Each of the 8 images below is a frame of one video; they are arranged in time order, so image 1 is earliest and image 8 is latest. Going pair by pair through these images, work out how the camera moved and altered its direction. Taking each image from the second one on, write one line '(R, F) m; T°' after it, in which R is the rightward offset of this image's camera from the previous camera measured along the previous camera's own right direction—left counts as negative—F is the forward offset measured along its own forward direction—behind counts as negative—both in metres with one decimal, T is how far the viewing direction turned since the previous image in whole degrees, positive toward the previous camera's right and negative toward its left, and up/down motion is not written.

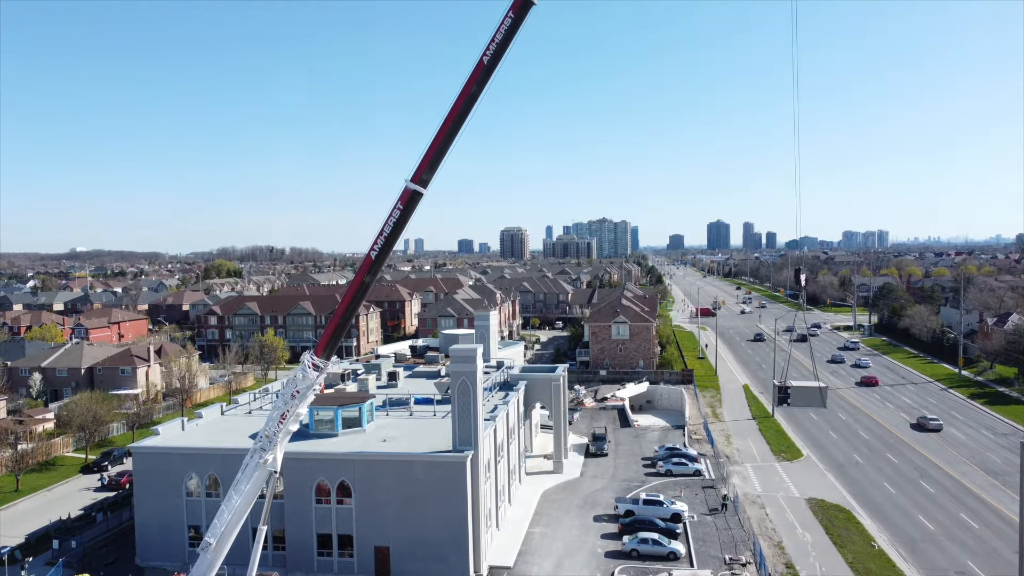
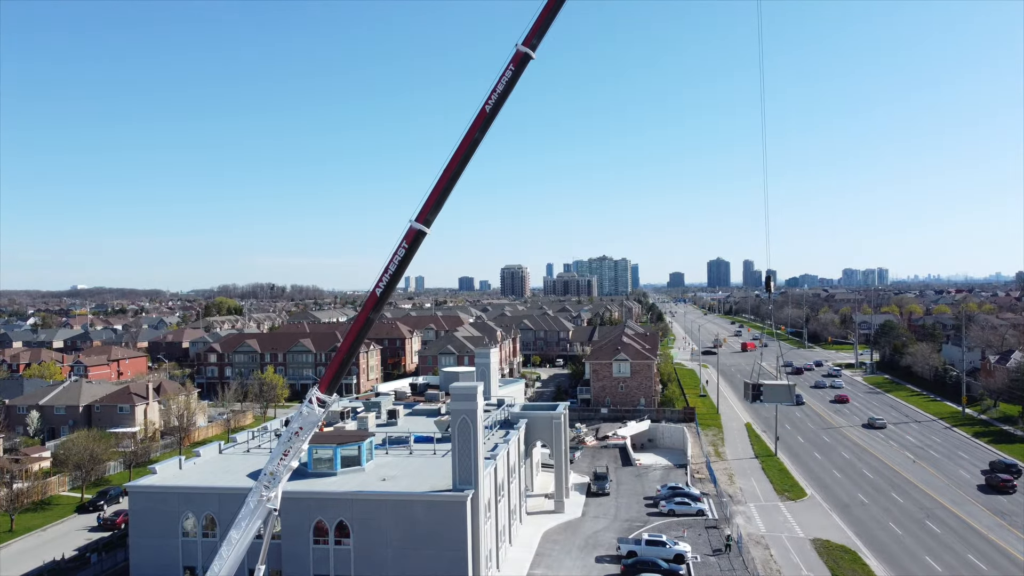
(0.0, -0.1) m; 0°
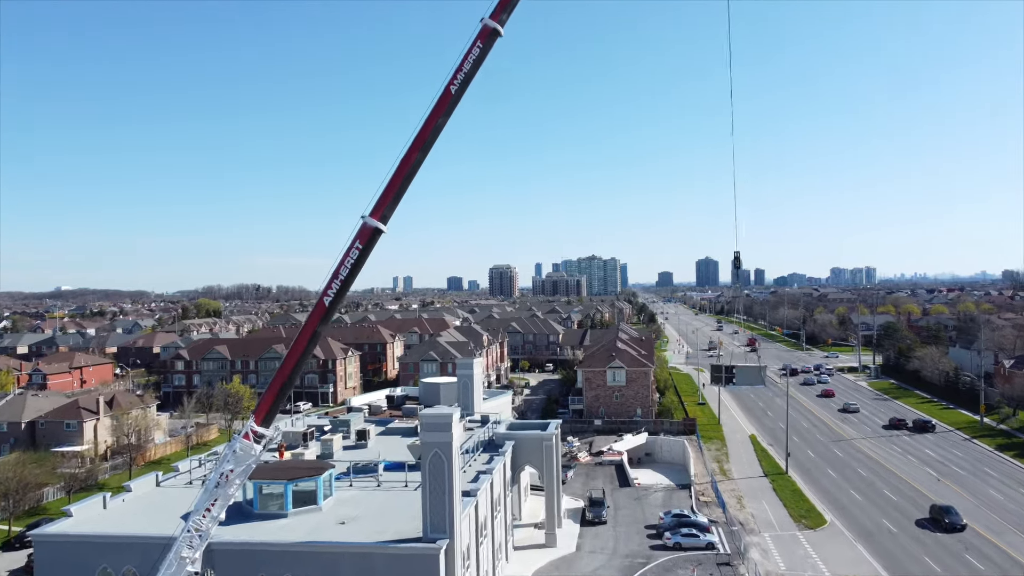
(+0.2, +2.7) m; +1°
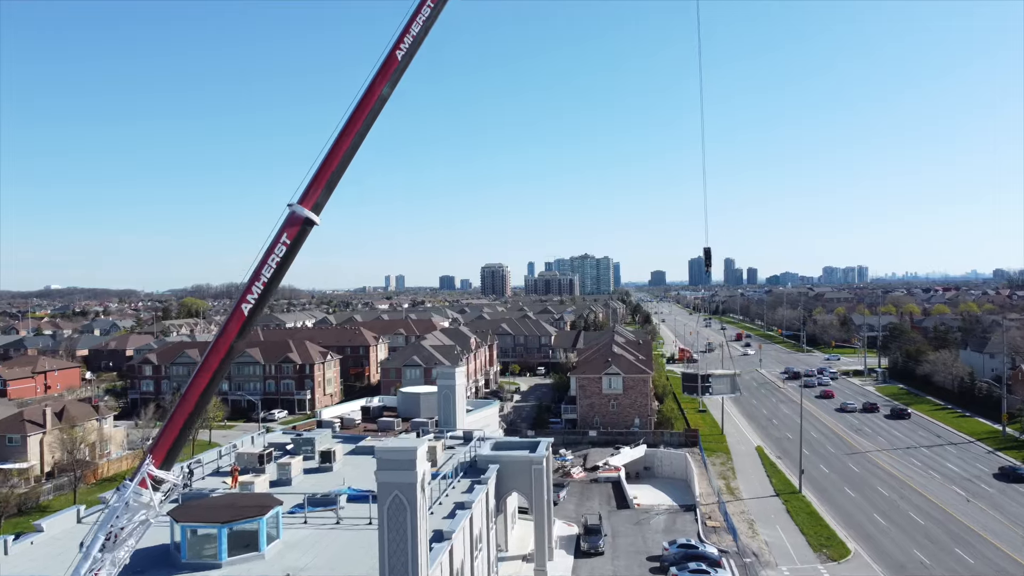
(+0.2, +2.6) m; +1°
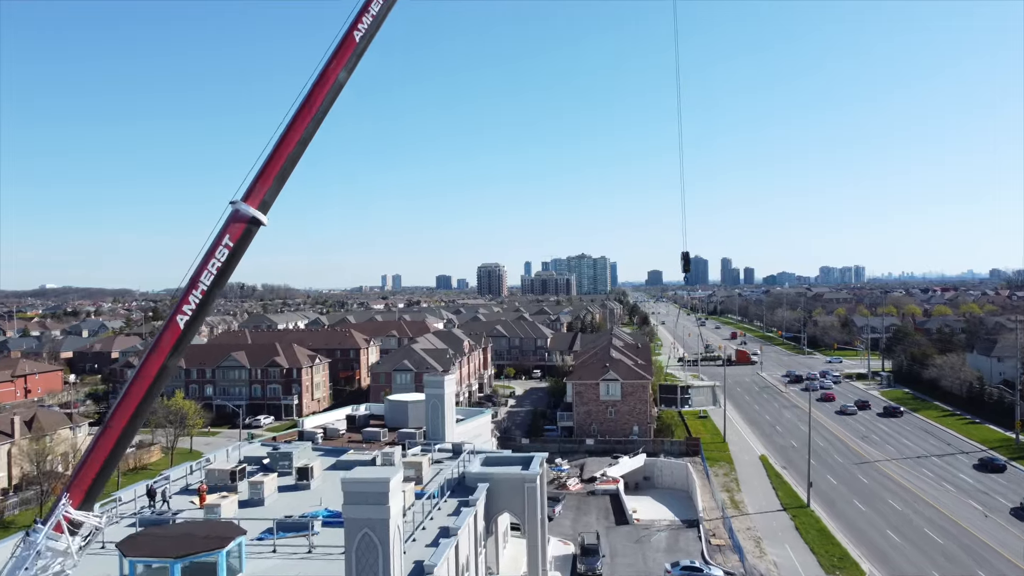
(+0.2, +1.3) m; 0°
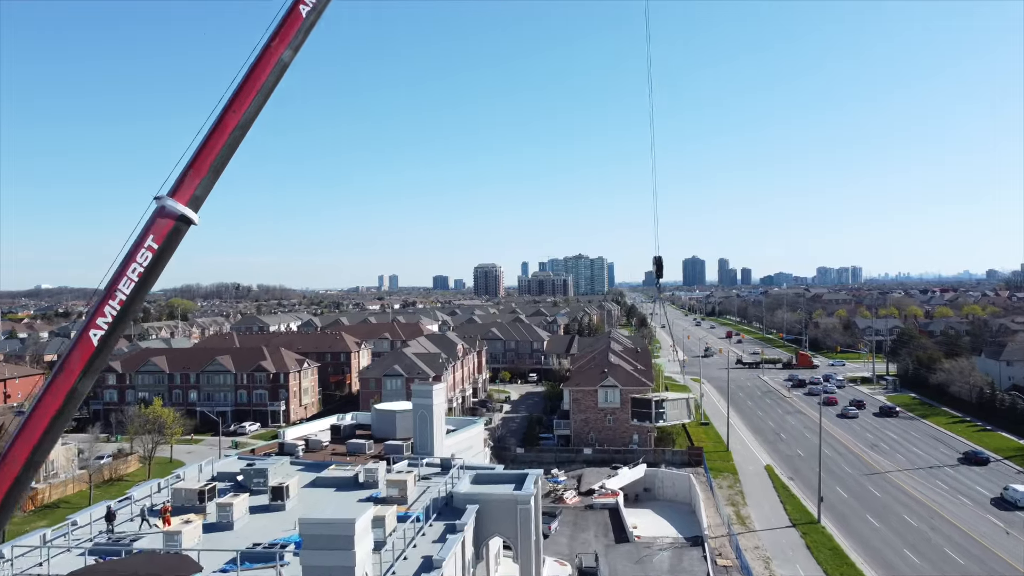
(+0.1, +1.3) m; 0°
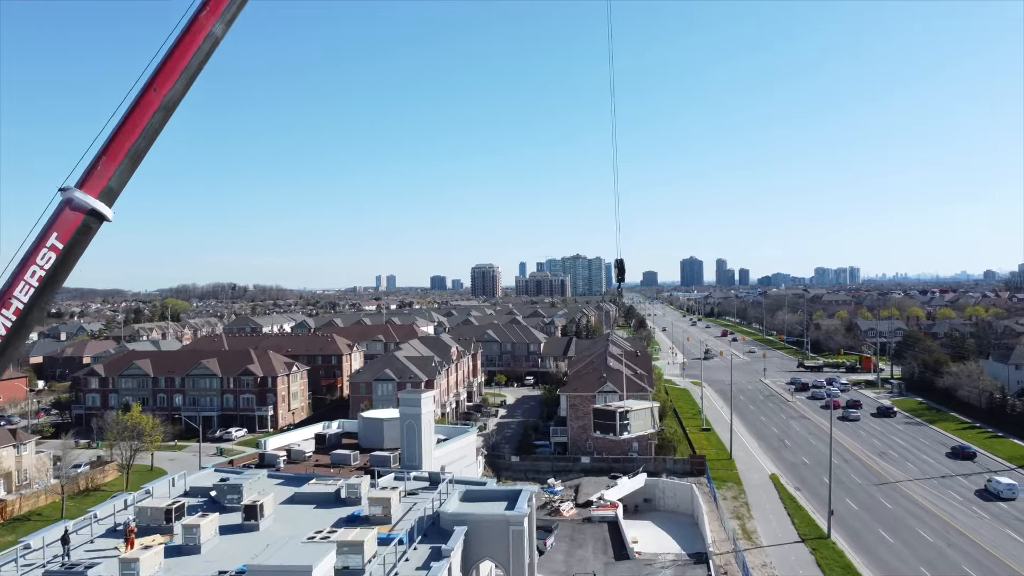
(+0.1, +1.2) m; 0°
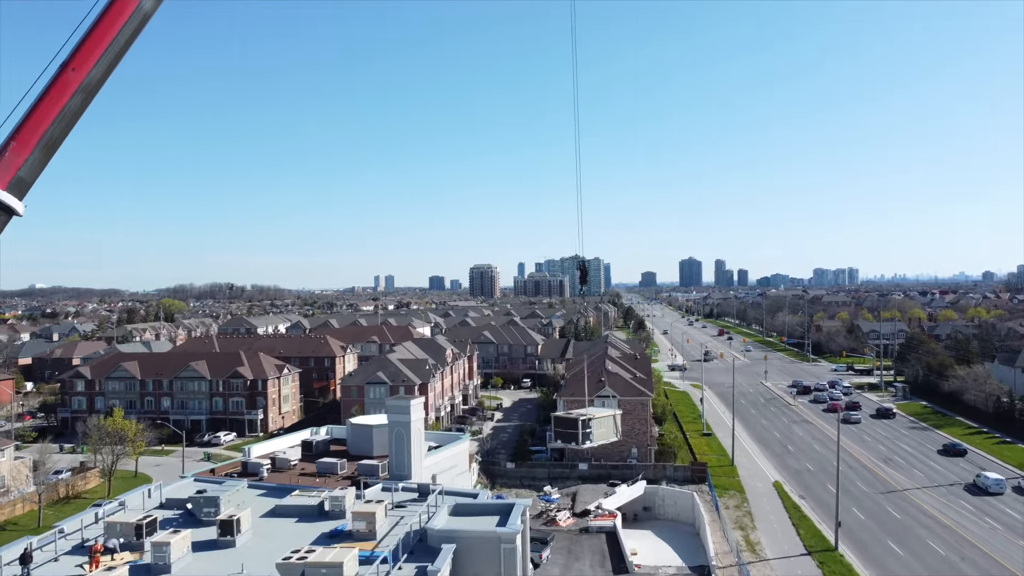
(+0.1, +0.9) m; 0°
